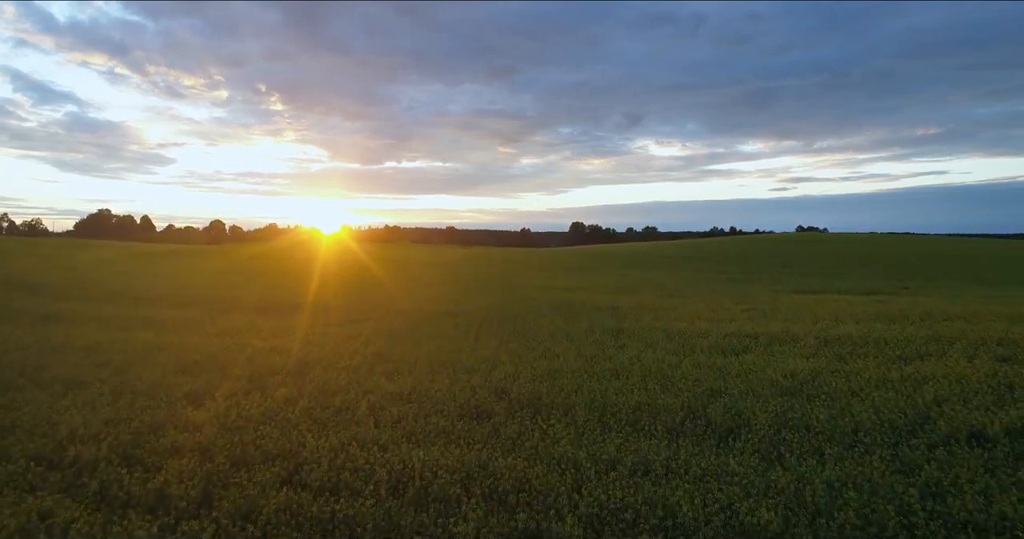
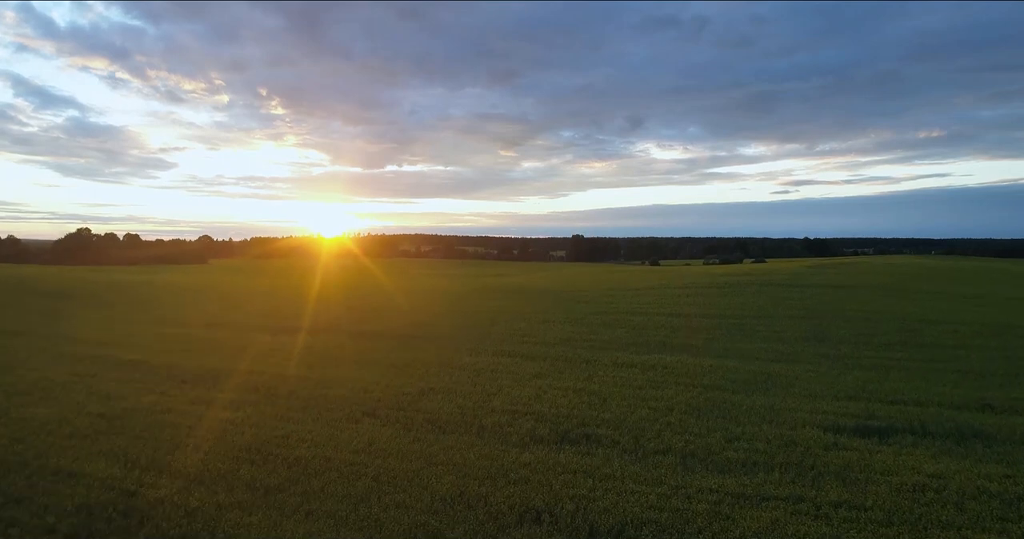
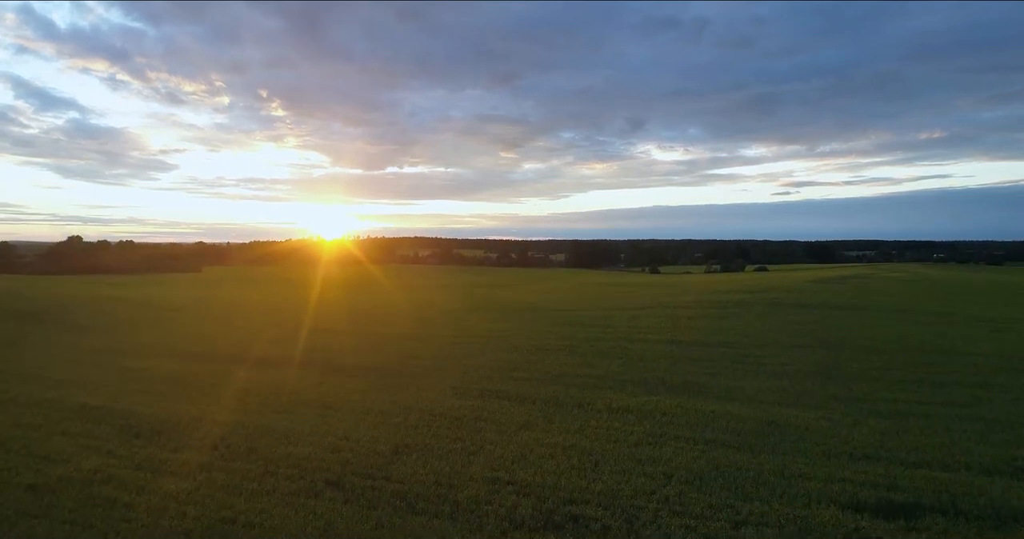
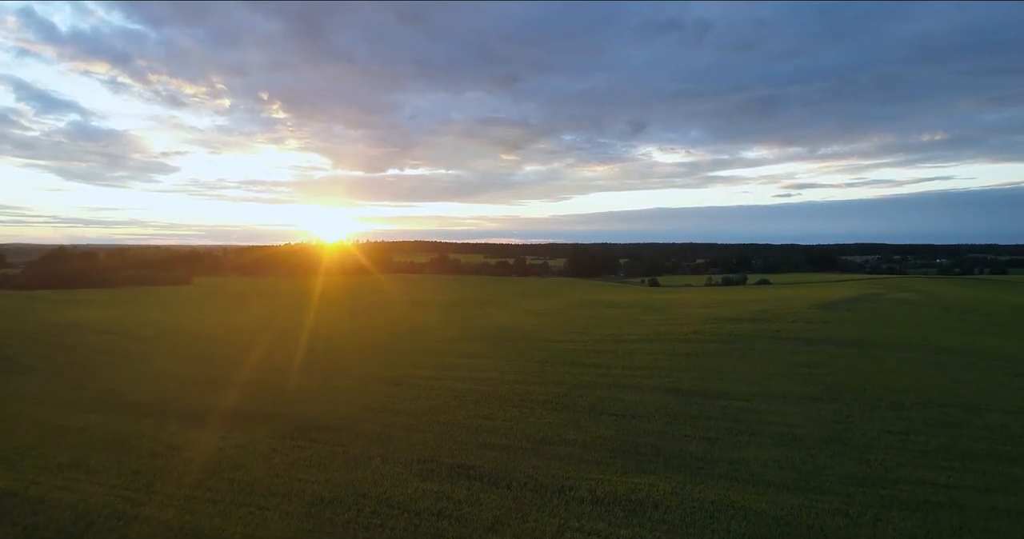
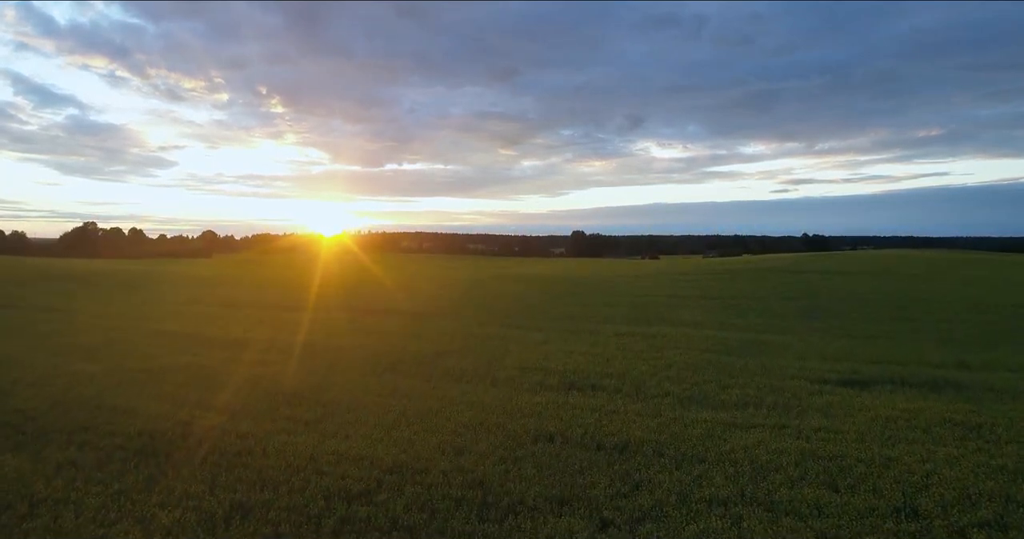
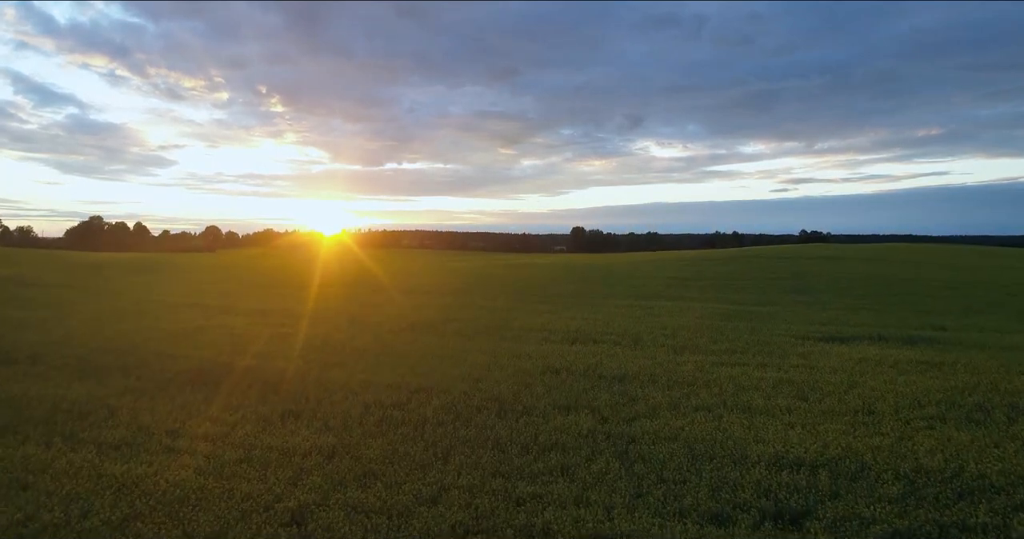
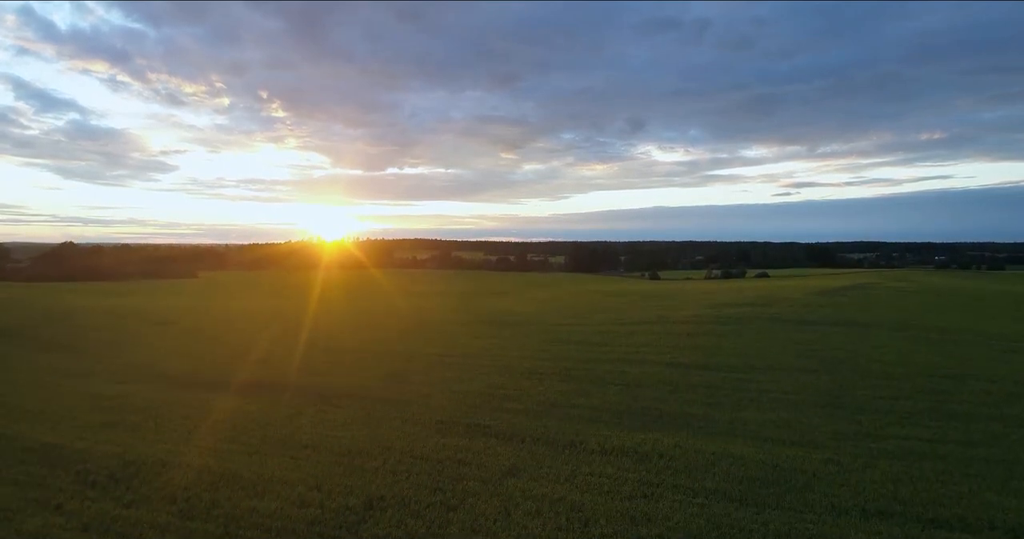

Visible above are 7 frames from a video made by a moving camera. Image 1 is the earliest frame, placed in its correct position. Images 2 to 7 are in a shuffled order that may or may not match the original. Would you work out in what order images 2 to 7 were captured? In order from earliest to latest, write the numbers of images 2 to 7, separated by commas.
6, 5, 2, 3, 7, 4
